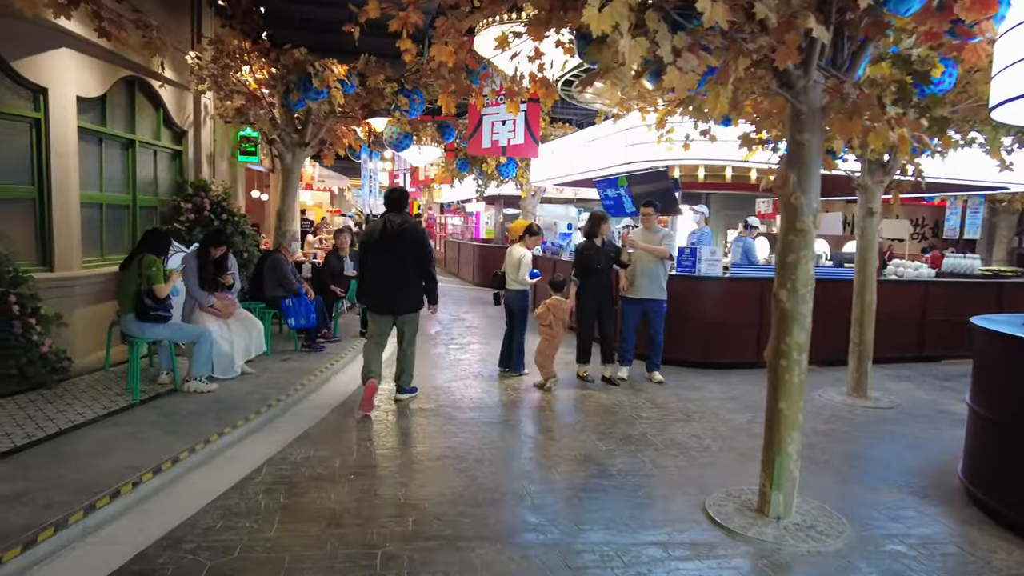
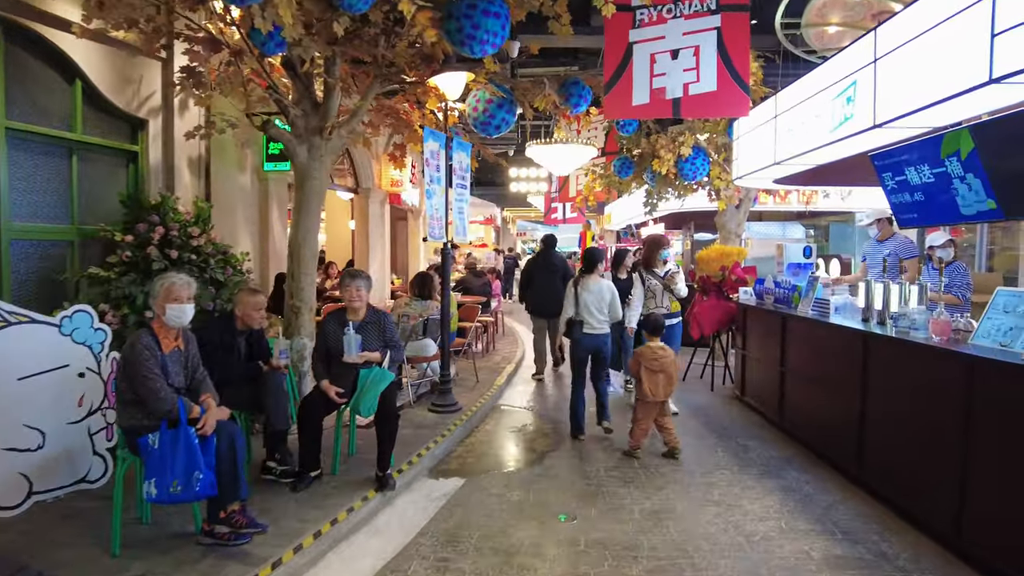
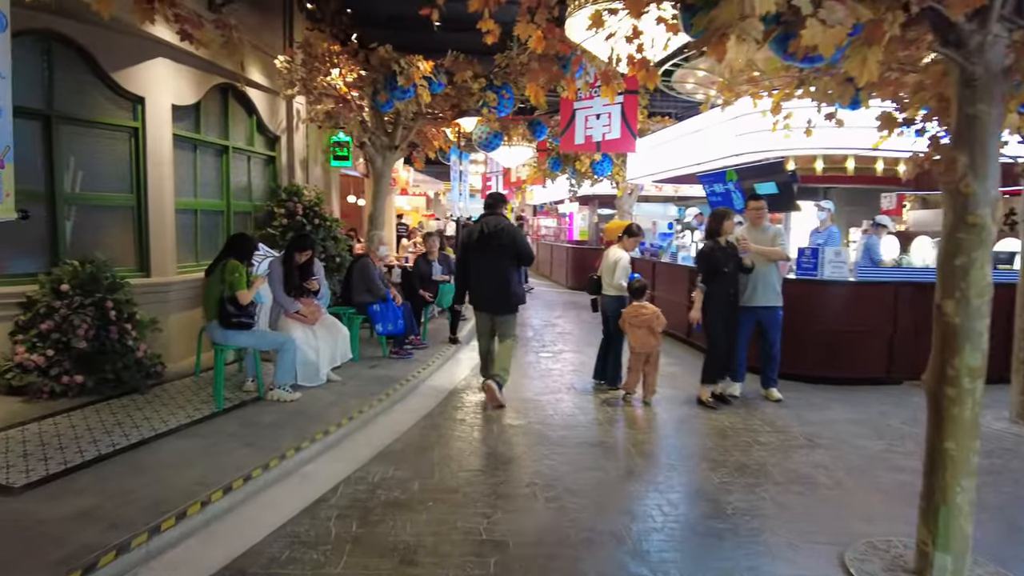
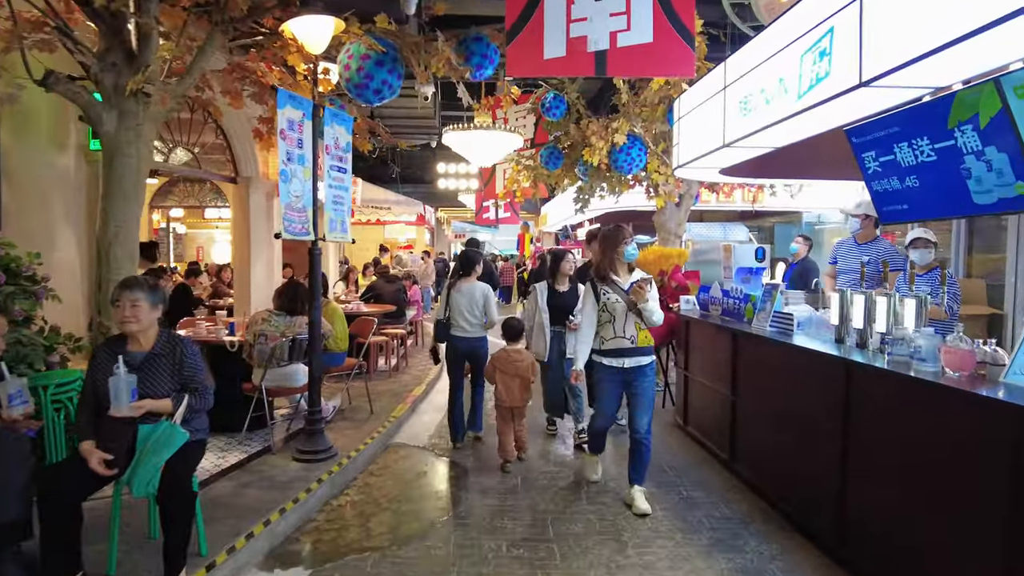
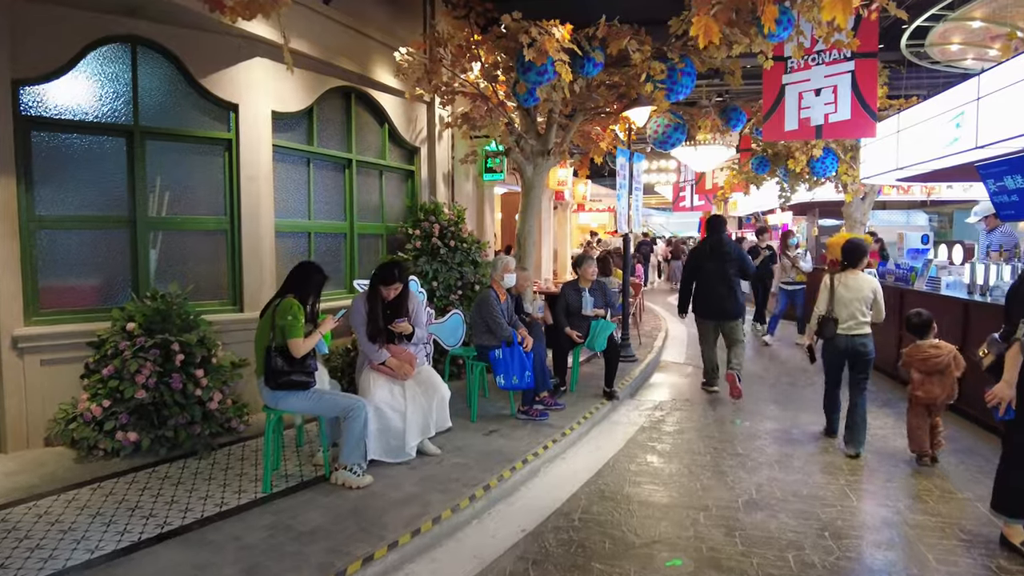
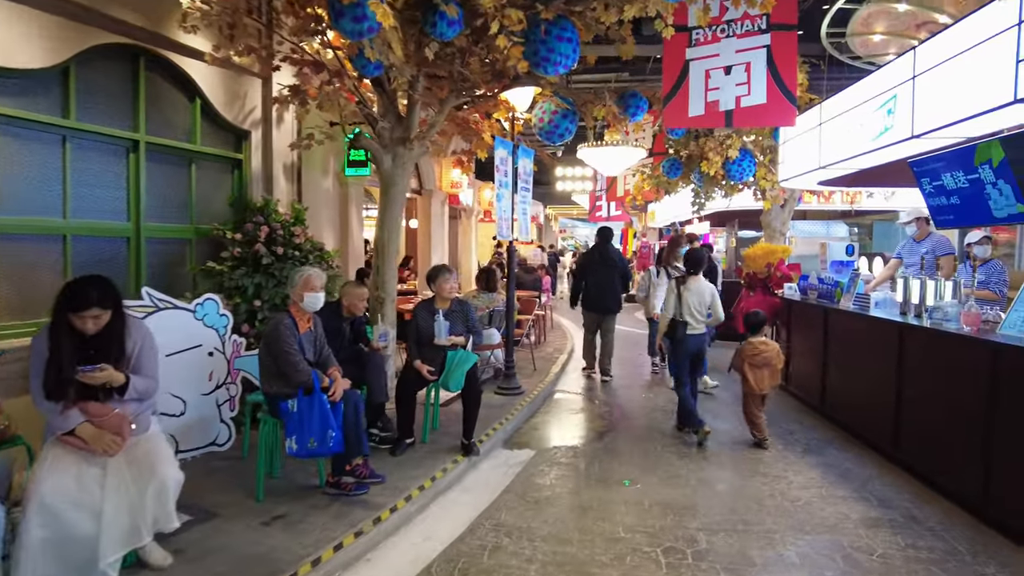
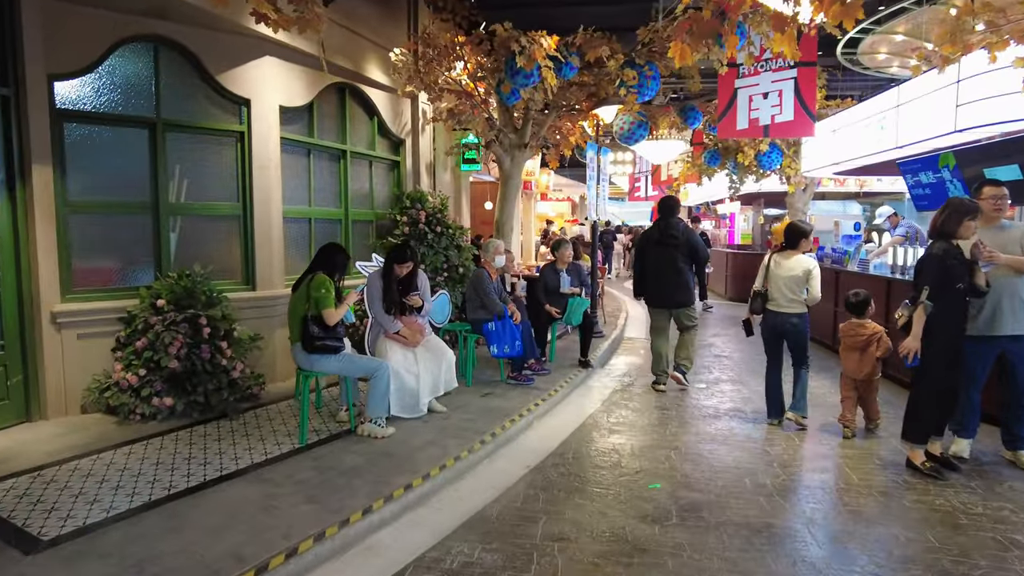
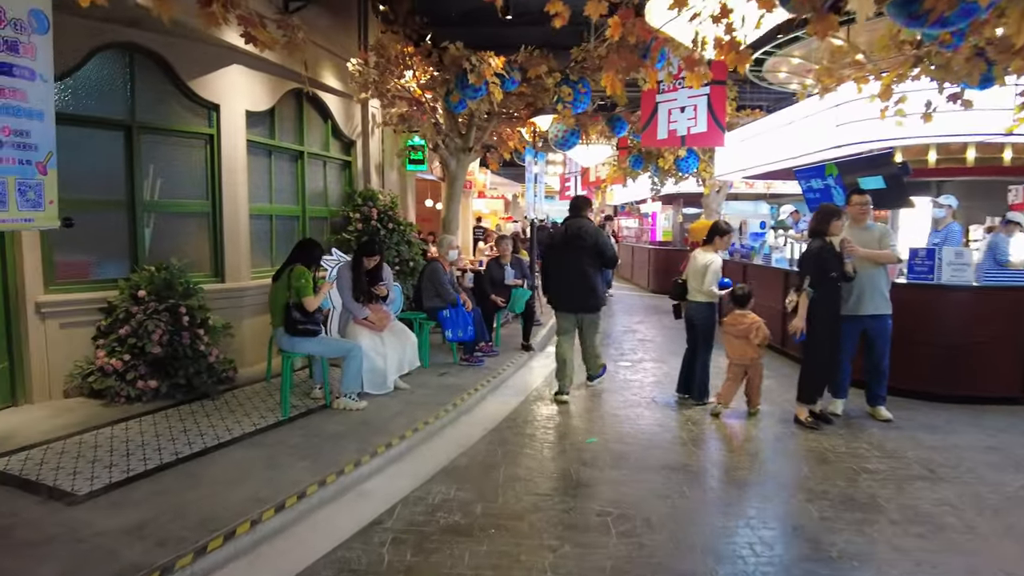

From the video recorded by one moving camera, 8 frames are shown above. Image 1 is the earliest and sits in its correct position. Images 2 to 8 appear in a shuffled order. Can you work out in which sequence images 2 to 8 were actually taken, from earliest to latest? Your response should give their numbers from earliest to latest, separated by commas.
3, 8, 7, 5, 6, 2, 4
